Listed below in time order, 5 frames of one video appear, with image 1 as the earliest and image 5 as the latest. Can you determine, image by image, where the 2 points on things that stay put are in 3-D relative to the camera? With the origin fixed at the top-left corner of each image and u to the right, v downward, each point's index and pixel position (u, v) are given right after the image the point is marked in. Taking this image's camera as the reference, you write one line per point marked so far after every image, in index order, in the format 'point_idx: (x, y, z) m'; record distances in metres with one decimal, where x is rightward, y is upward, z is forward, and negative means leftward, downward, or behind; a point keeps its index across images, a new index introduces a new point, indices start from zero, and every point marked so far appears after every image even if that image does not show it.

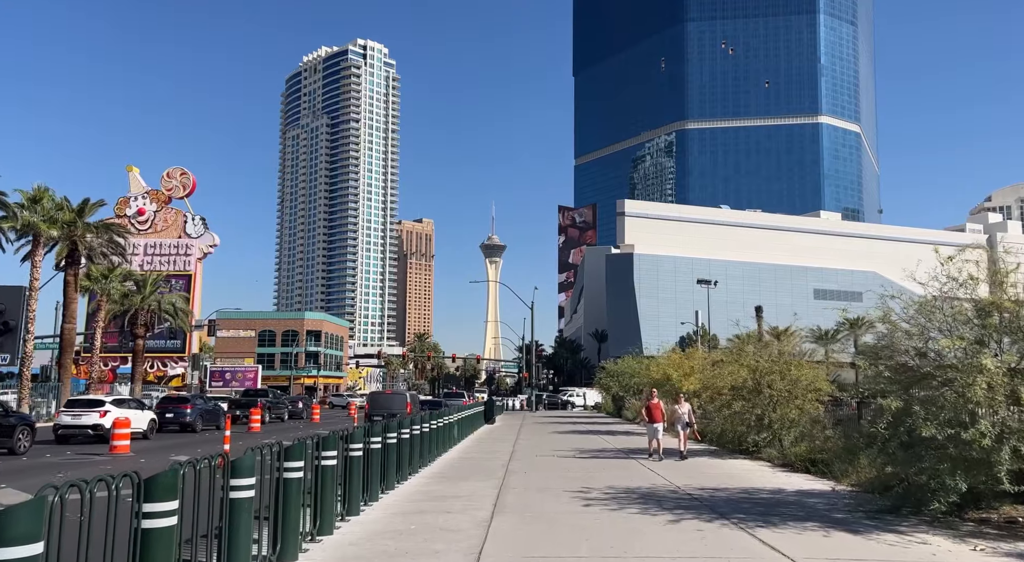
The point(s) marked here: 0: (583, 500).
0: (+1.0, -3.1, +11.7) m
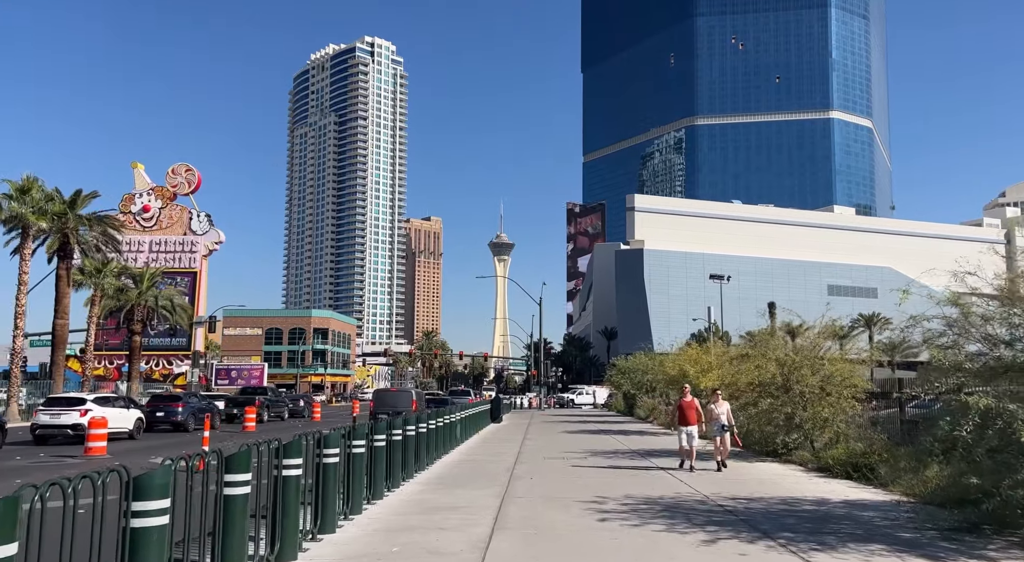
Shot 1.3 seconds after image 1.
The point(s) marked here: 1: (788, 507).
0: (+1.0, -2.9, +10.1) m
1: (+3.4, -2.8, +10.2) m
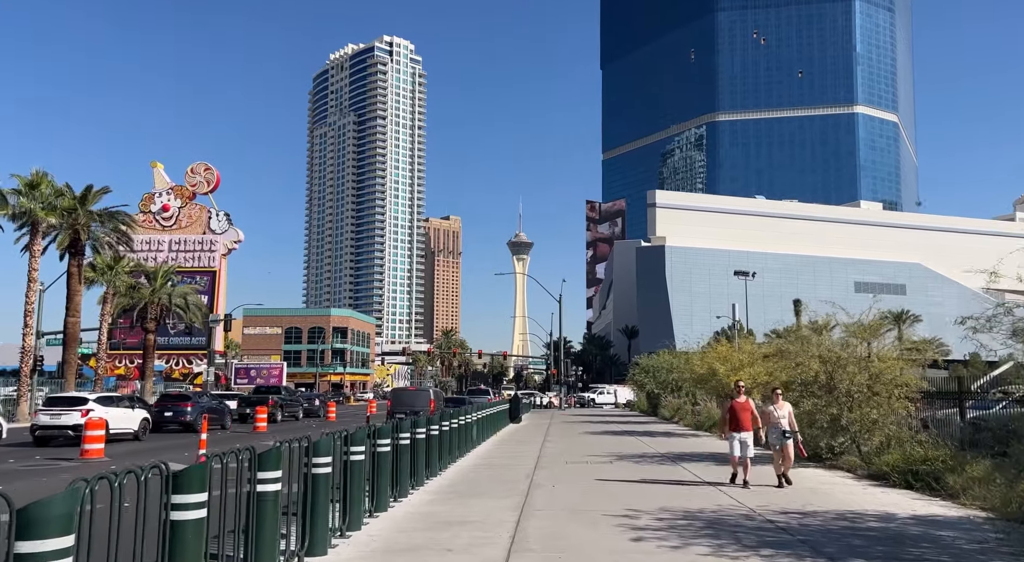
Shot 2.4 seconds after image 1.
0: (+1.3, -2.7, +8.8) m
1: (+3.7, -2.6, +8.8) m
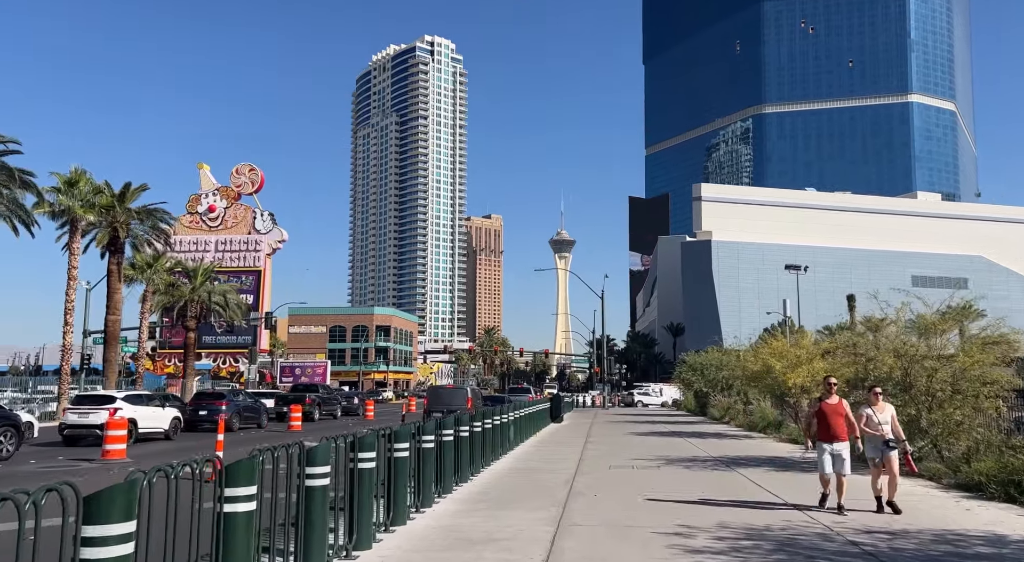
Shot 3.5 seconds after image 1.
0: (+1.6, -2.5, +7.4) m
1: (+4.0, -2.4, +7.4) m
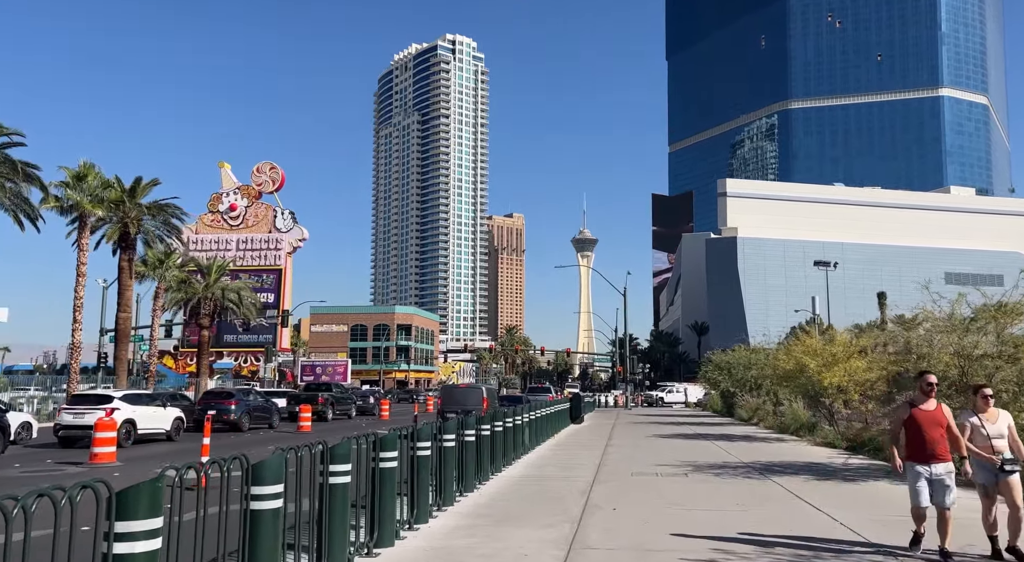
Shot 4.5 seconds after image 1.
0: (+1.6, -2.3, +6.1) m
1: (+4.0, -2.2, +6.0) m
